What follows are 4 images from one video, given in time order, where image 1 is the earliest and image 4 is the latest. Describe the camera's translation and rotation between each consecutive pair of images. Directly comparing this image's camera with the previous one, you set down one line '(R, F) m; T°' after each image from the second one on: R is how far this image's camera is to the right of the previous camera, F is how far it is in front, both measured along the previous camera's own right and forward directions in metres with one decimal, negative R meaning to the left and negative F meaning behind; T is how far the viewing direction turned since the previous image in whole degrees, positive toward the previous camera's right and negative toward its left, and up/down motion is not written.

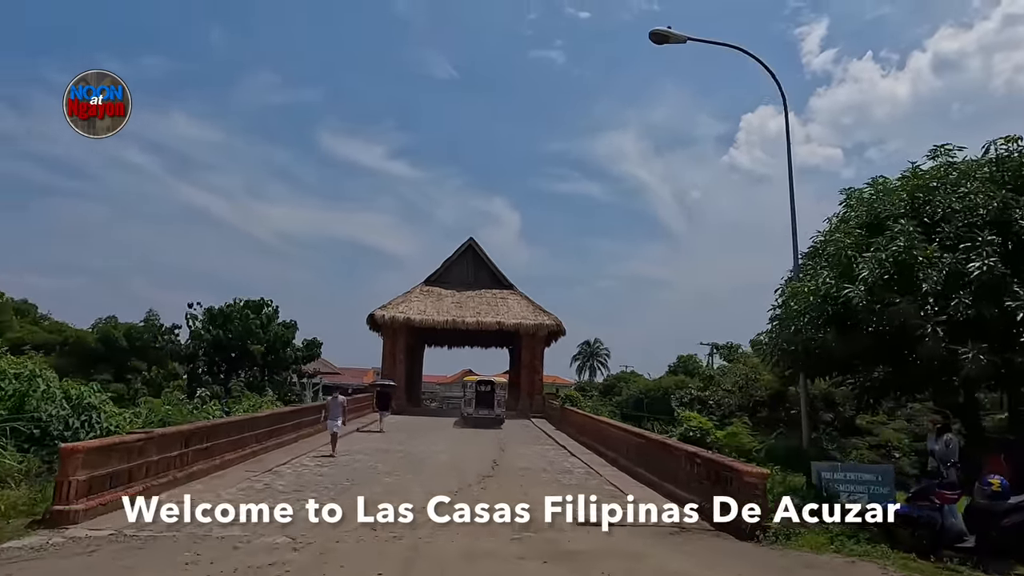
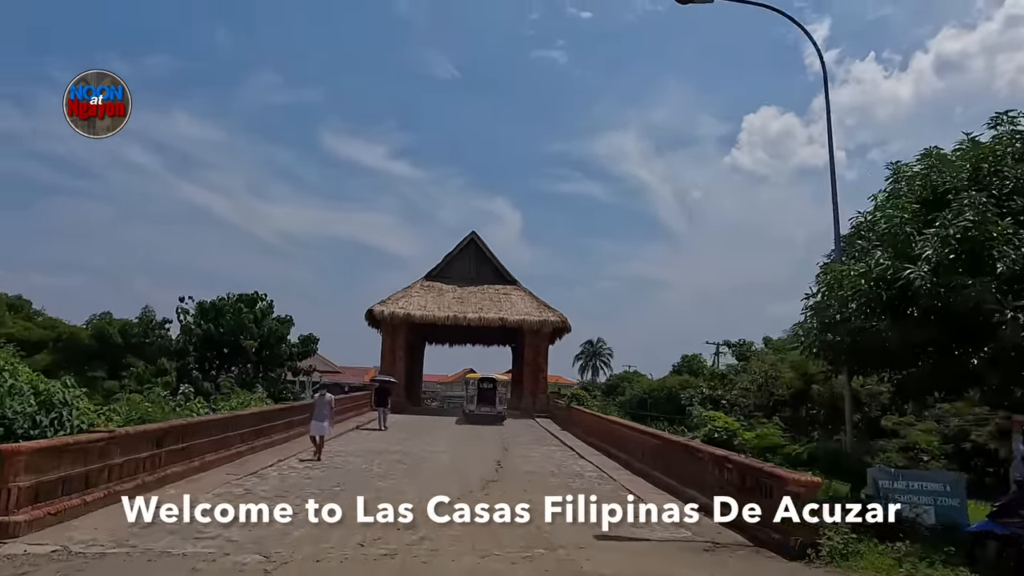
(-0.1, +1.0) m; 0°
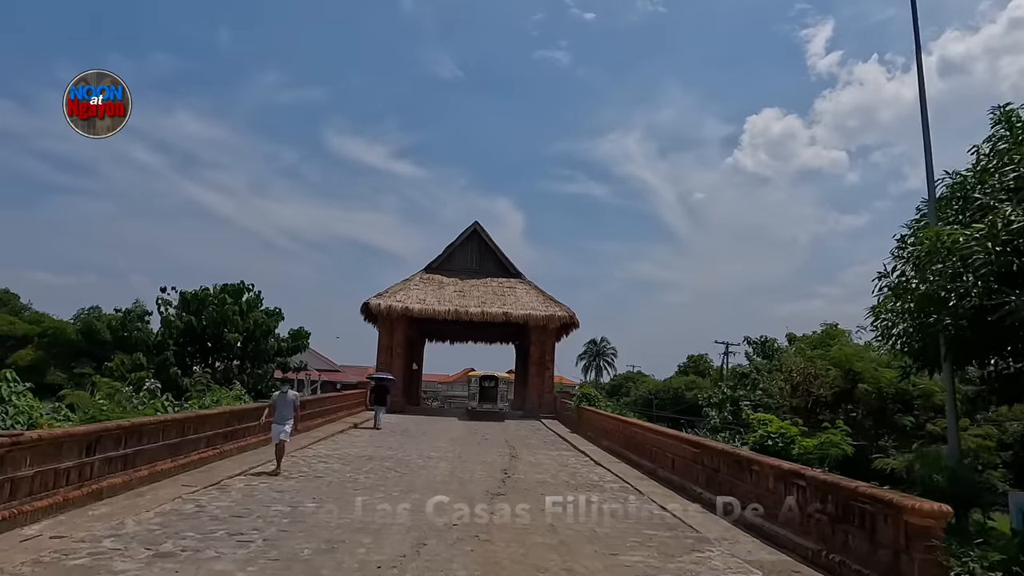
(-0.1, +1.7) m; 0°
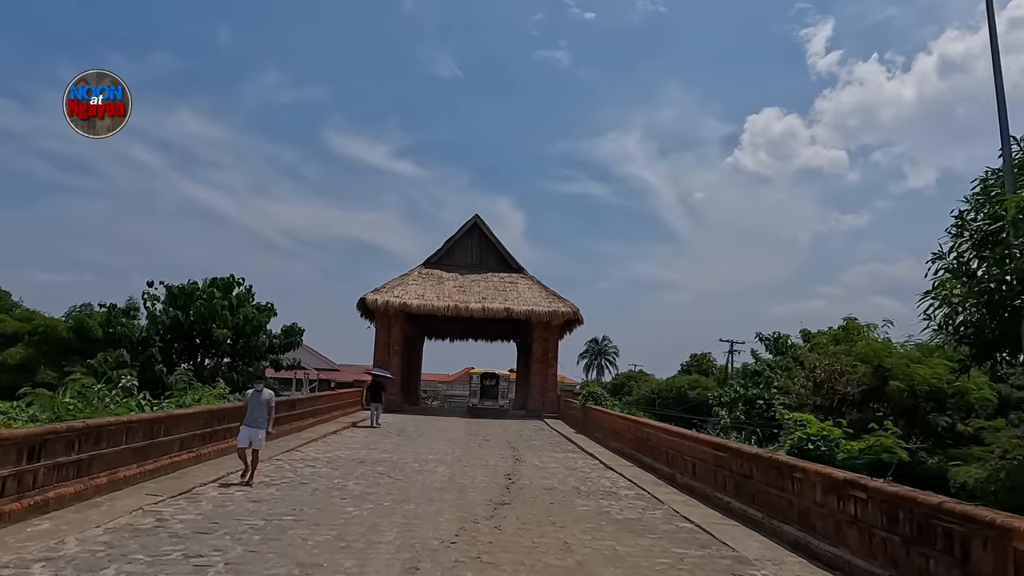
(-0.1, +1.0) m; 0°
